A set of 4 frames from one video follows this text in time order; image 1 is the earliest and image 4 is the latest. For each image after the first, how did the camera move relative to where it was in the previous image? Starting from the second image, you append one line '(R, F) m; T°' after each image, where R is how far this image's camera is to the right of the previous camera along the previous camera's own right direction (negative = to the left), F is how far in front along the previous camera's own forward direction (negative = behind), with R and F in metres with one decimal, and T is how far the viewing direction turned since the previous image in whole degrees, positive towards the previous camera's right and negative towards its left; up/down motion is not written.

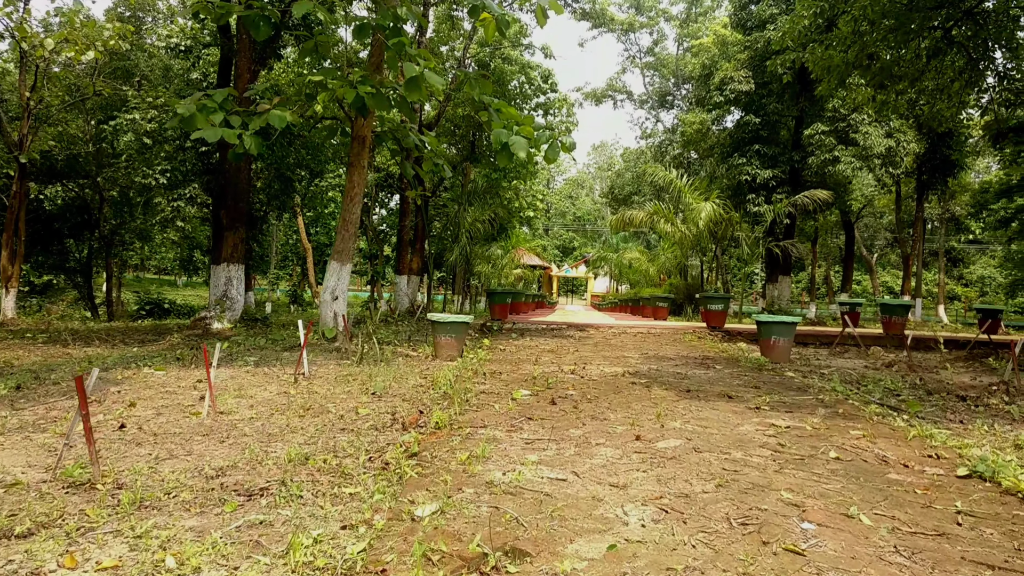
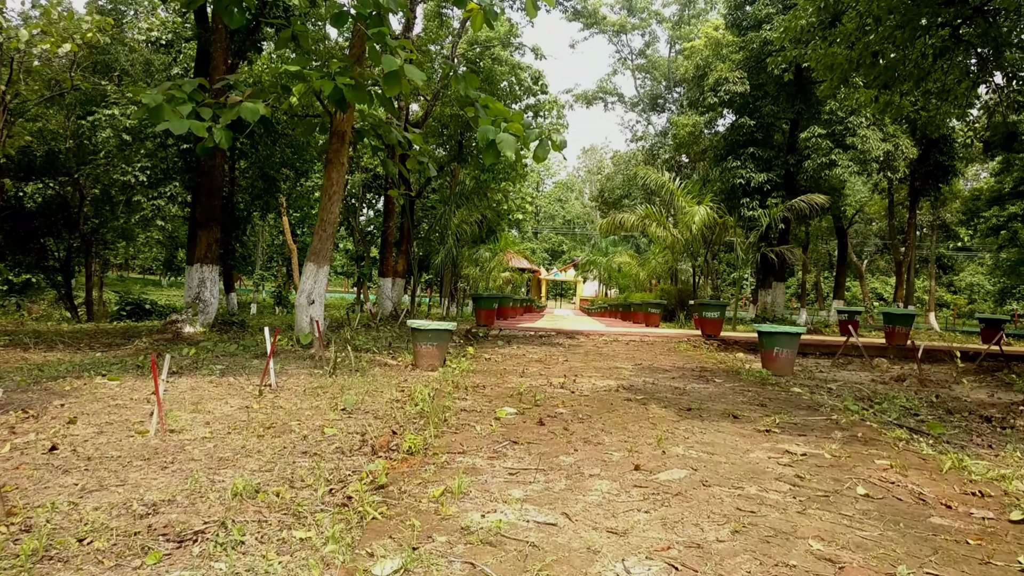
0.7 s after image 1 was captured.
(0.0, +0.4) m; +1°
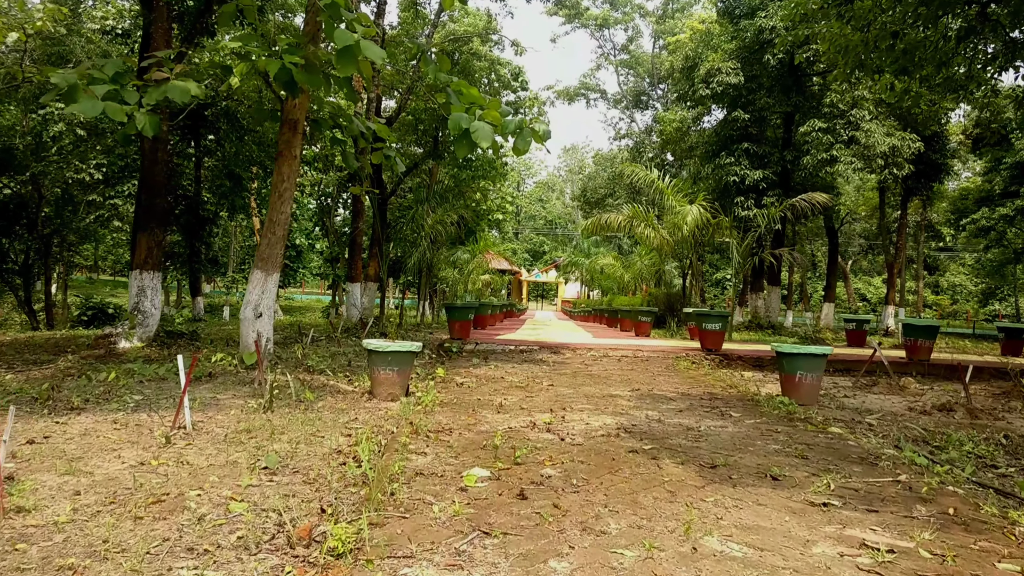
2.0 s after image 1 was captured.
(0.0, +0.9) m; +1°
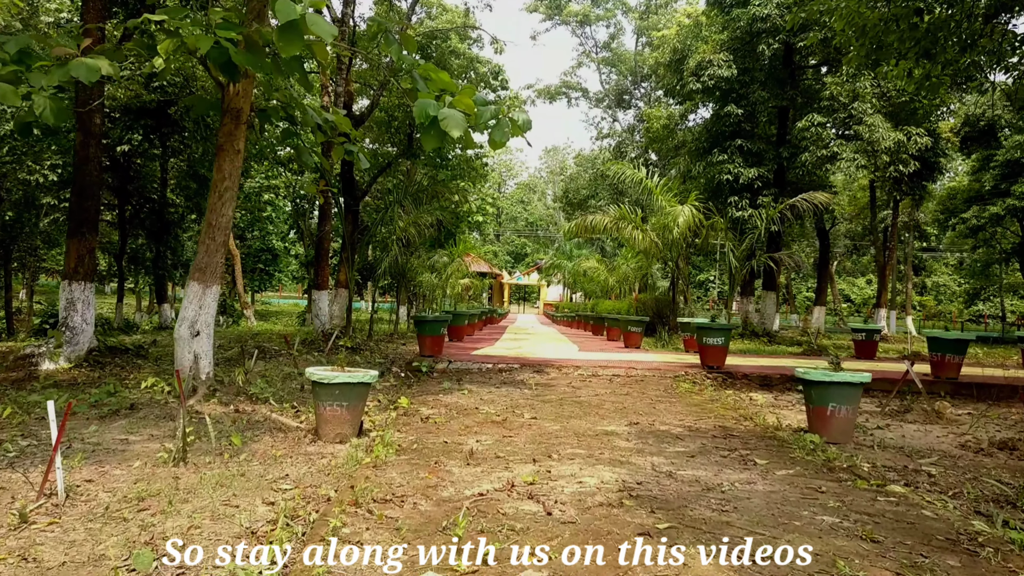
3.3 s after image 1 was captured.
(0.0, +0.8) m; +1°
